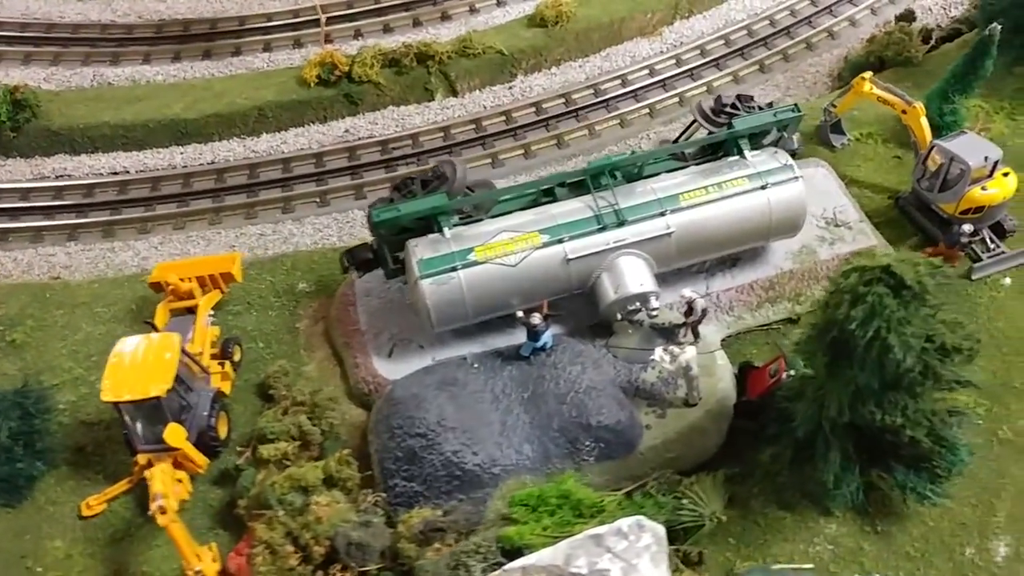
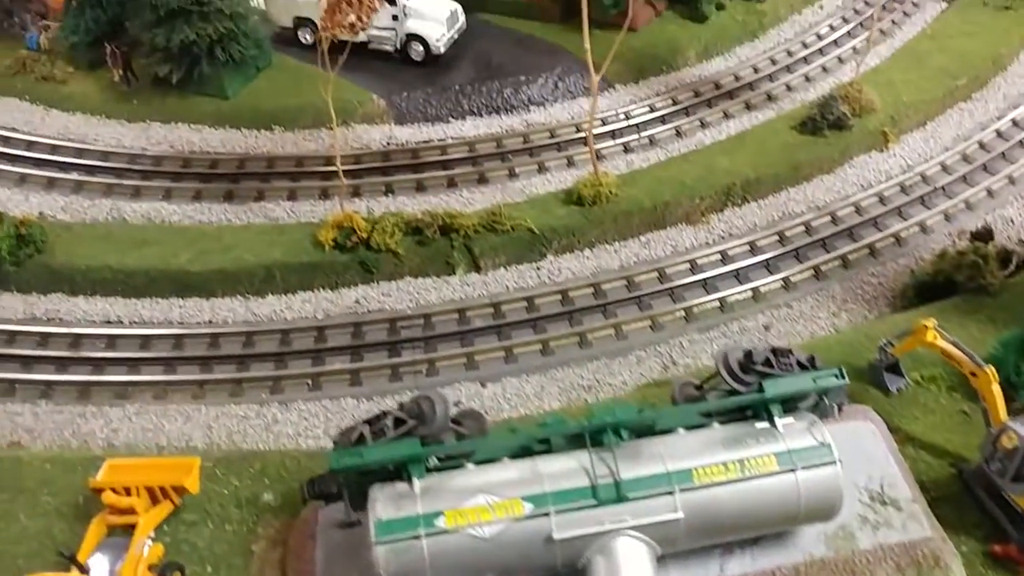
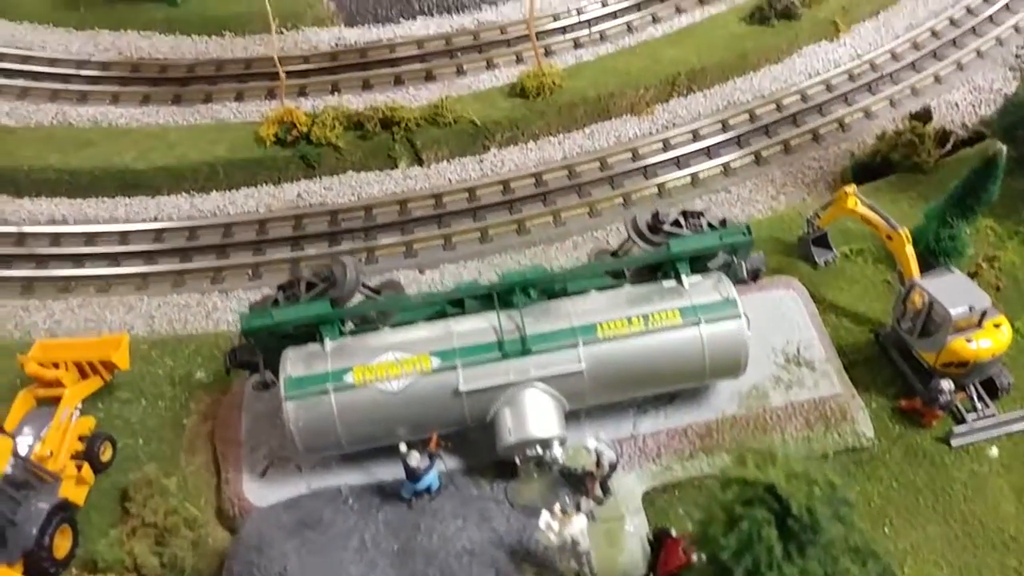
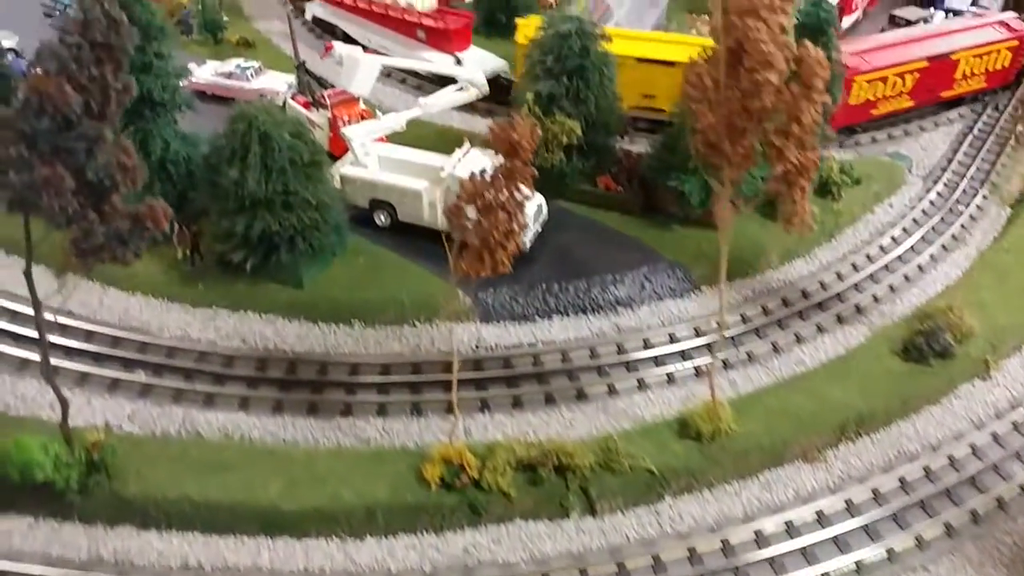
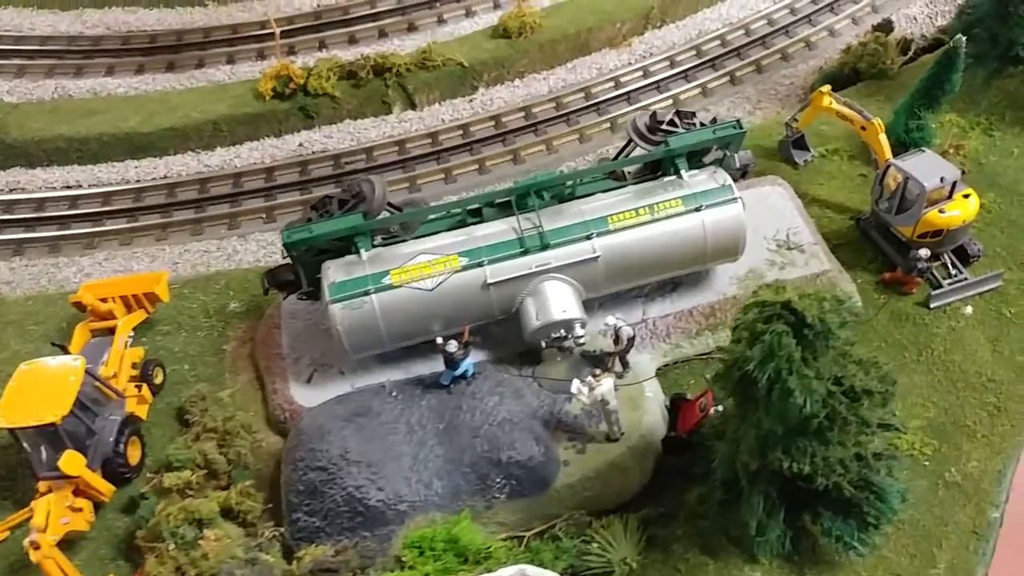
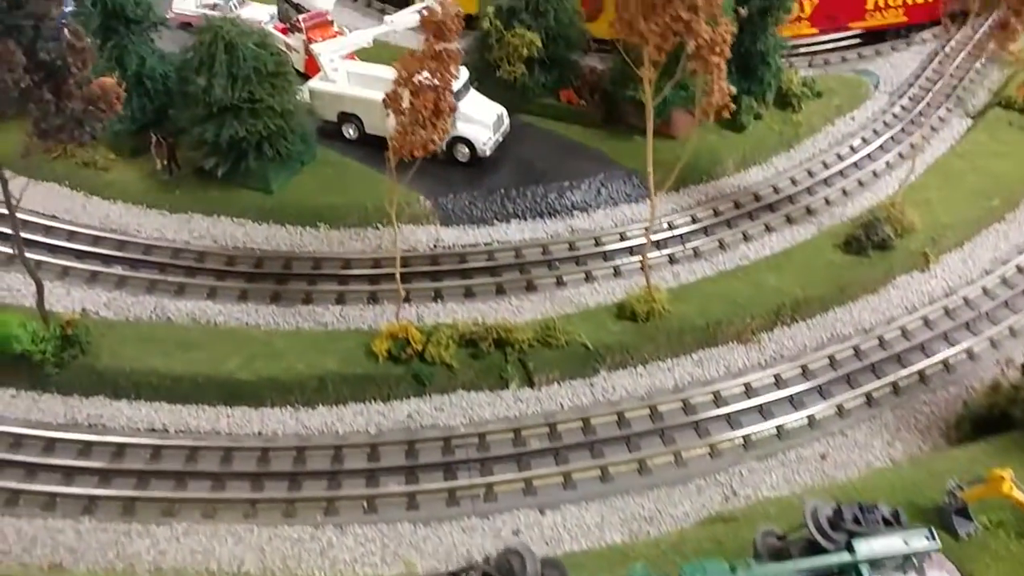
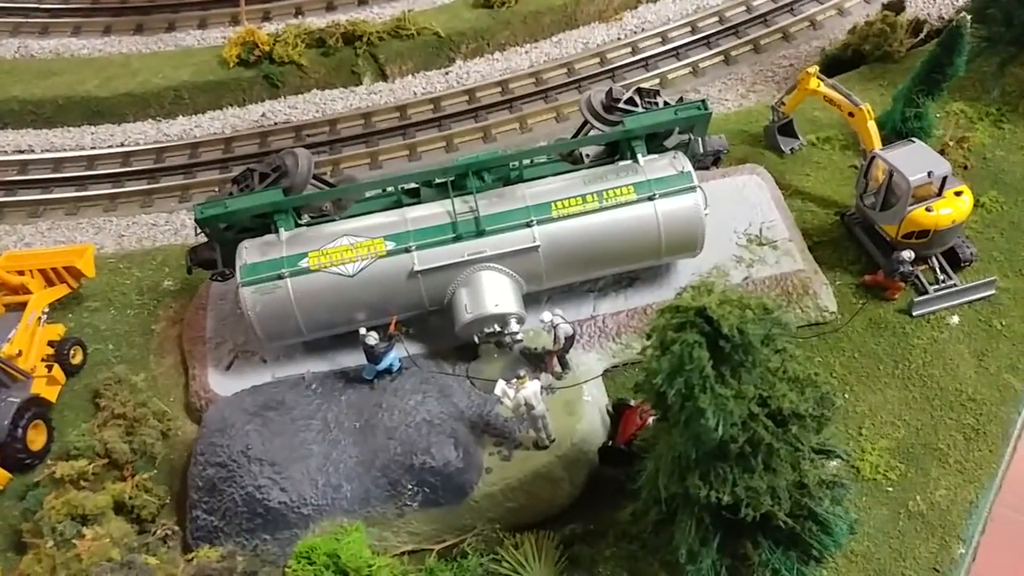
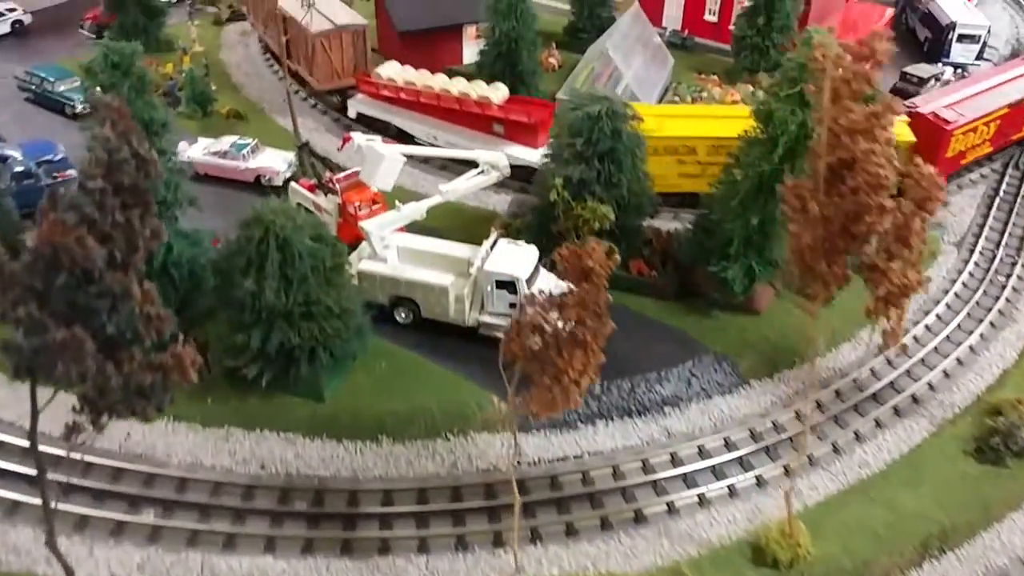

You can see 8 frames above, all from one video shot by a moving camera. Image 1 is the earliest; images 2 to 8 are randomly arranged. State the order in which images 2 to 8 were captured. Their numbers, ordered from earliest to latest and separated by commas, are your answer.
5, 7, 3, 2, 6, 4, 8
